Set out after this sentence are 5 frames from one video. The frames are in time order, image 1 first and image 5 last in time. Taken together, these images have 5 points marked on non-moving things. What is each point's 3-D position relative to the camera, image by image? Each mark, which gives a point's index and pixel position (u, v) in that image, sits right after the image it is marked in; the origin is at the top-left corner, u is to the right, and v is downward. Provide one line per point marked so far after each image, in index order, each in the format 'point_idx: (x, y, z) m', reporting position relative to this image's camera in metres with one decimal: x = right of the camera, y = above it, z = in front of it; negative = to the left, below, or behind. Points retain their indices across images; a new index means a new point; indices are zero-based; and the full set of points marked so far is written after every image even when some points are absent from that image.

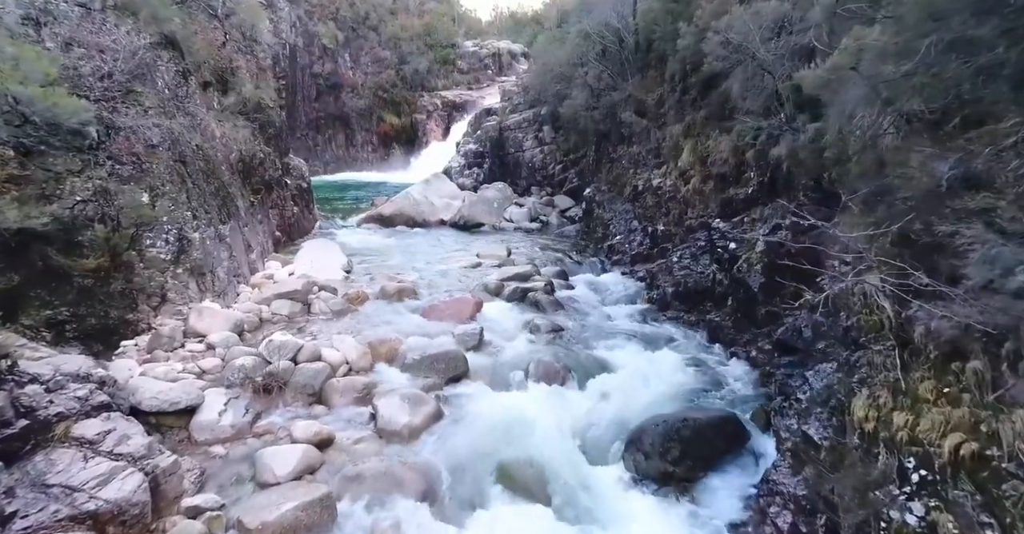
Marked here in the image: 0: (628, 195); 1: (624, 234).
0: (+2.6, +1.6, +13.7) m
1: (+2.4, +0.7, +12.8) m
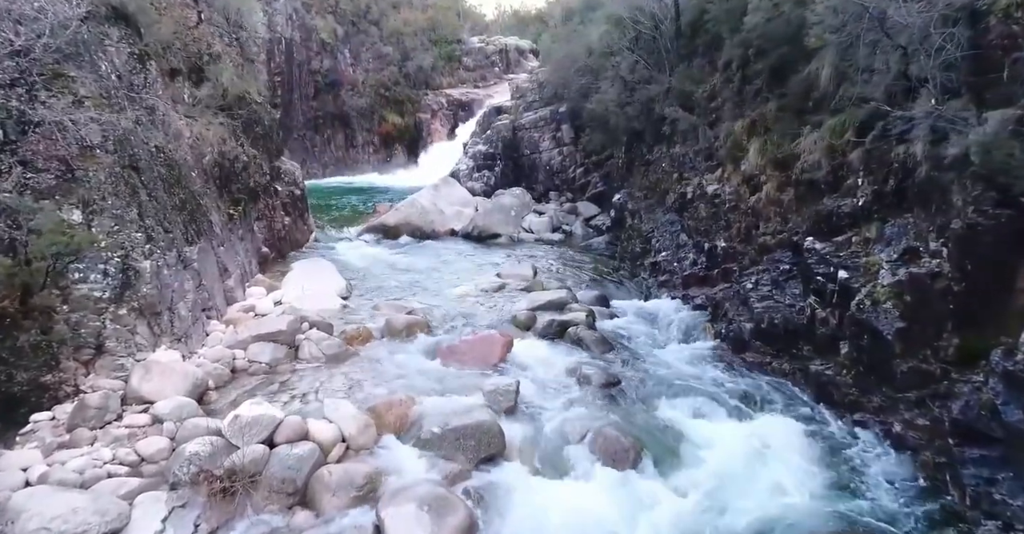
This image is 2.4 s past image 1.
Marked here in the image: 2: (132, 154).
0: (+3.1, +1.2, +11.8) m
1: (+2.9, +0.3, +11.0) m
2: (-4.4, +1.3, +6.9) m
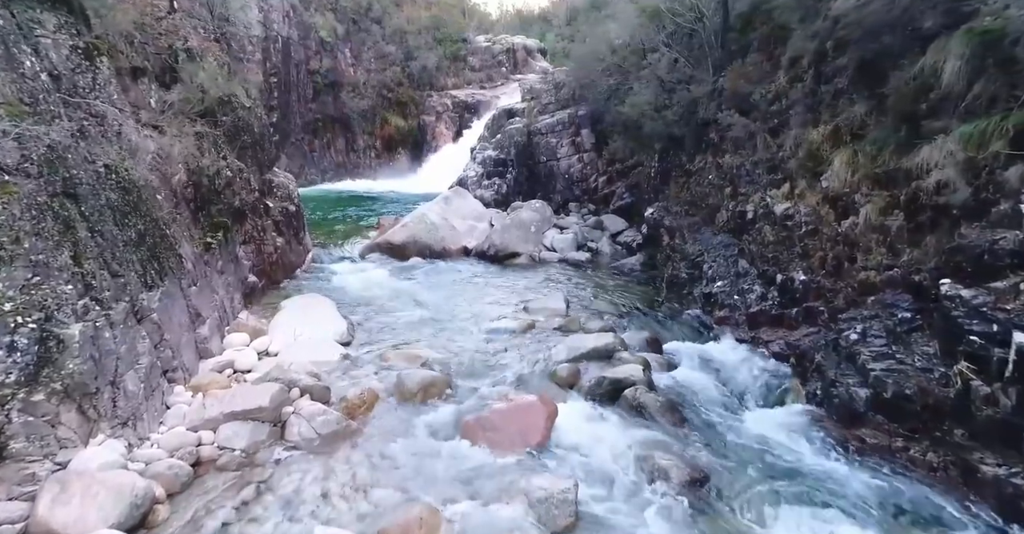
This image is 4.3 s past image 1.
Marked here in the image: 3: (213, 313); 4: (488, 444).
0: (+3.6, +0.7, +10.1) m
1: (+3.3, -0.2, +9.3) m
2: (-3.9, +0.8, +5.3) m
3: (-3.7, -0.6, +7.3) m
4: (-0.2, -1.6, +5.6) m
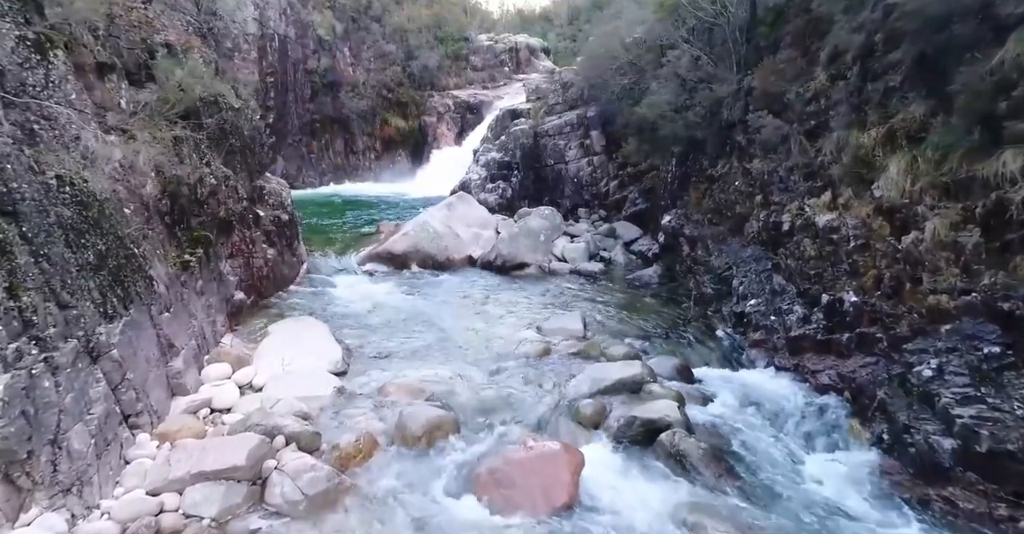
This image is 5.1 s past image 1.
0: (+3.7, +0.5, +9.3) m
1: (+3.5, -0.4, +8.4) m
2: (-3.7, +0.5, +4.4) m
3: (-3.5, -0.8, +6.5) m
4: (0.0, -1.9, +4.7) m
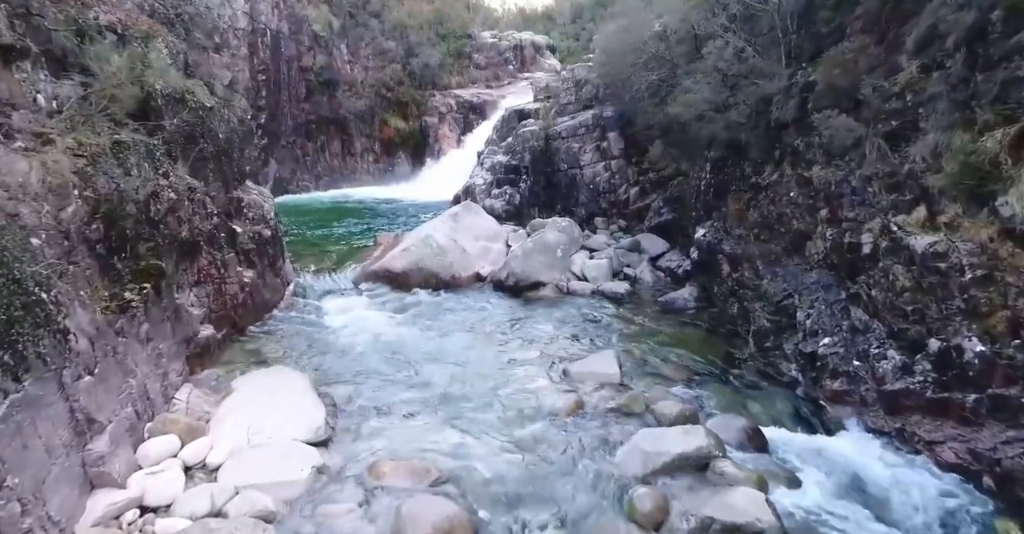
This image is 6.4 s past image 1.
0: (+4.0, +0.1, +7.8) m
1: (+3.8, -0.8, +6.9) m
2: (-3.5, +0.2, +2.9) m
3: (-3.2, -1.2, +5.0) m
4: (+0.2, -2.2, +3.2) m
